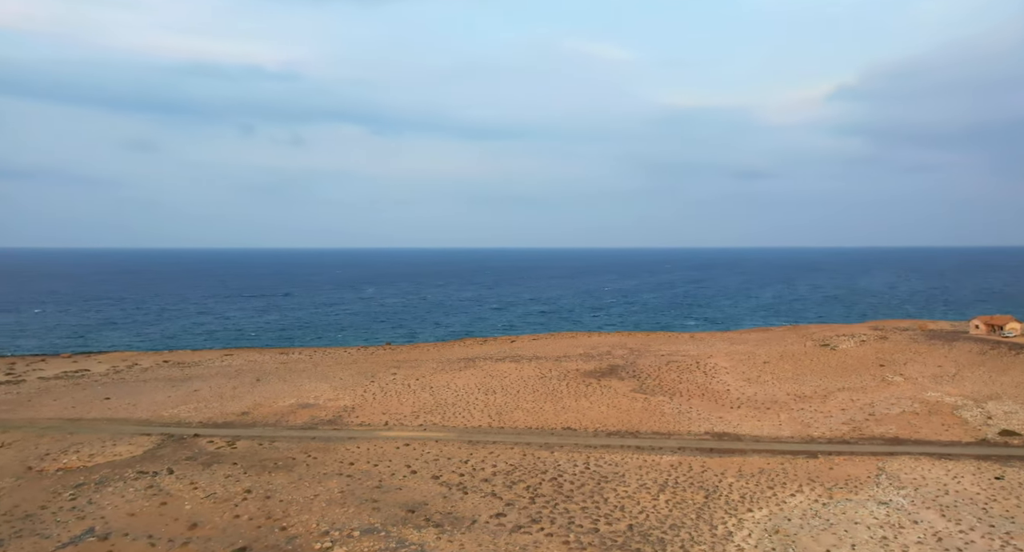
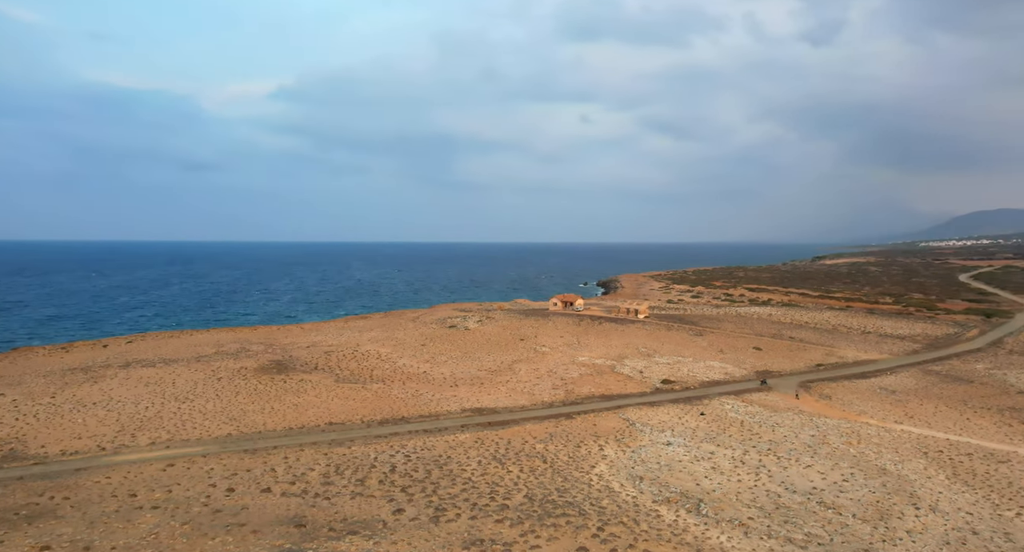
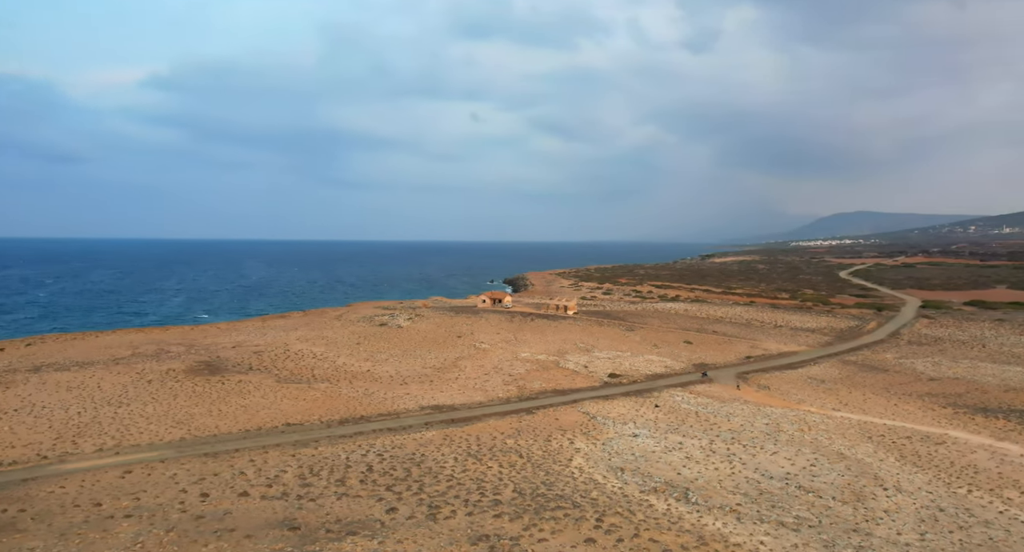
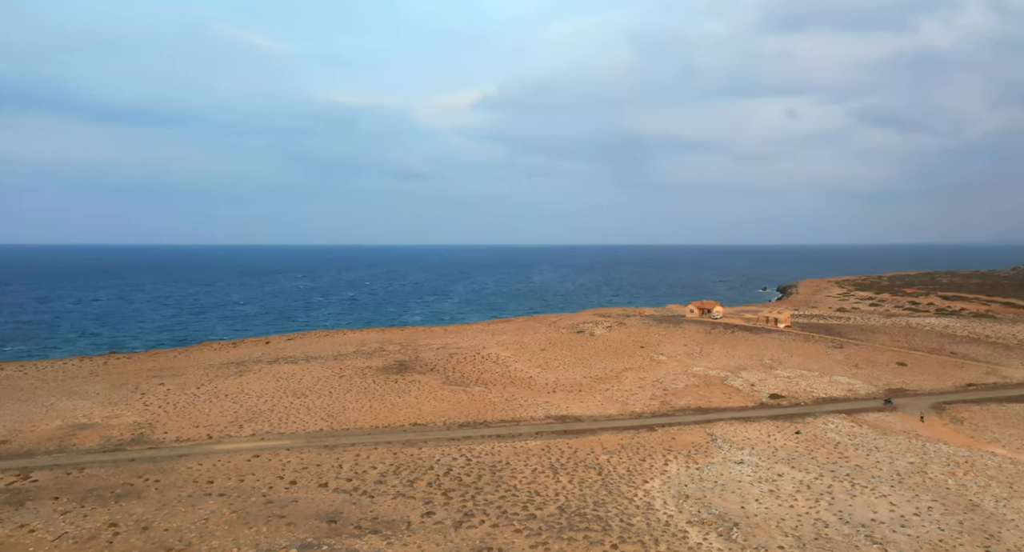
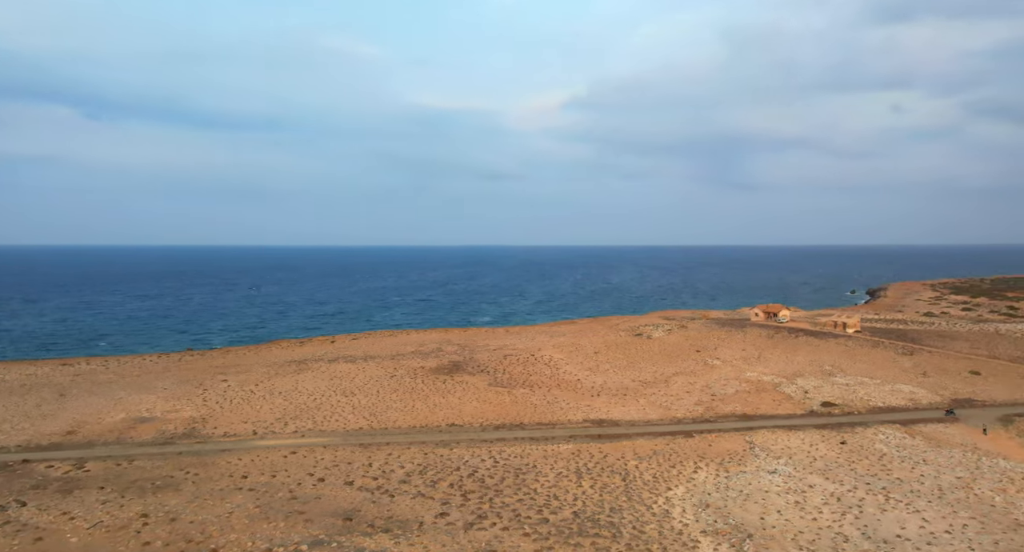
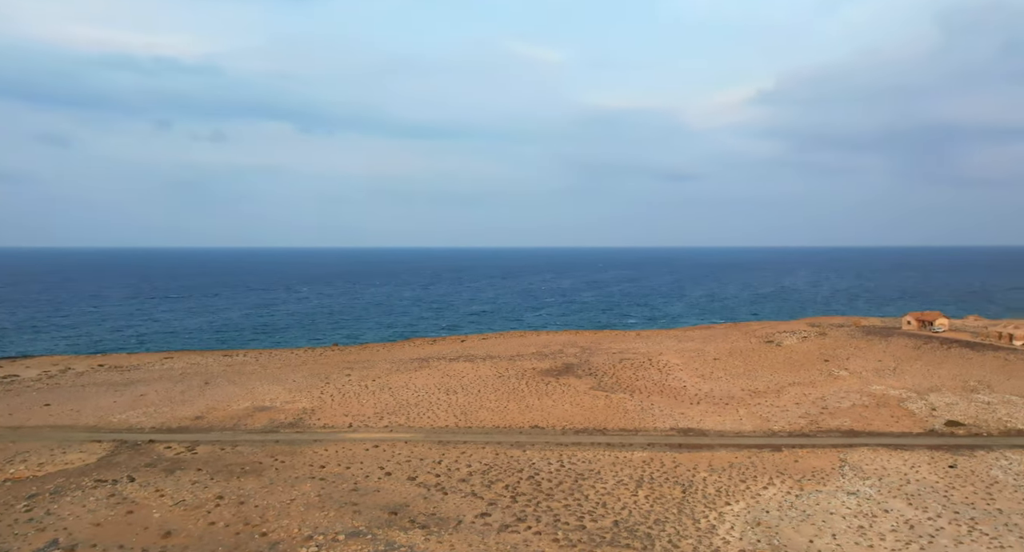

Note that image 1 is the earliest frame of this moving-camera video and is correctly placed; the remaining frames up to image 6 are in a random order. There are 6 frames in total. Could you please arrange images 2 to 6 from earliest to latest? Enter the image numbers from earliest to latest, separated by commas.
6, 5, 4, 2, 3
